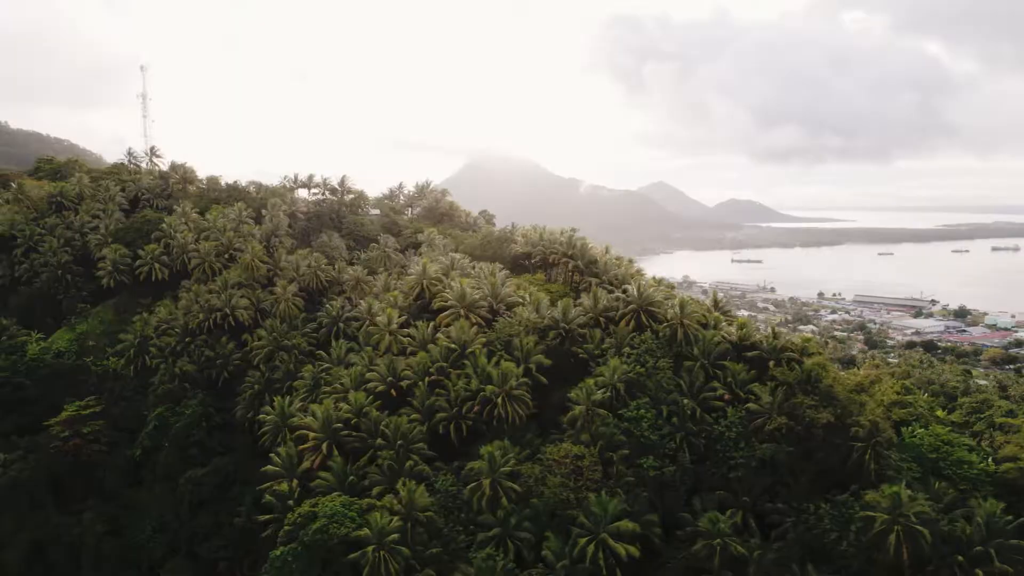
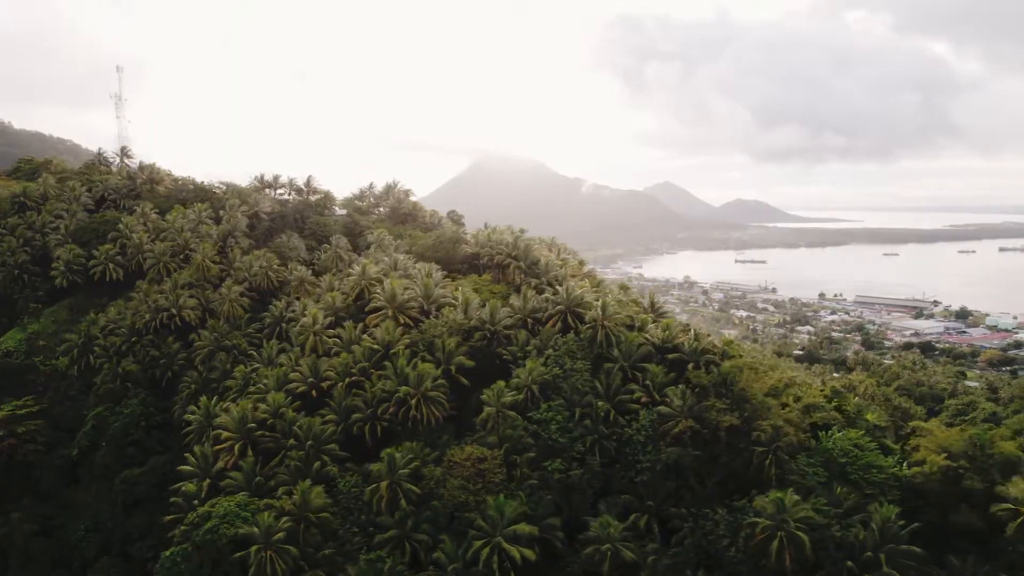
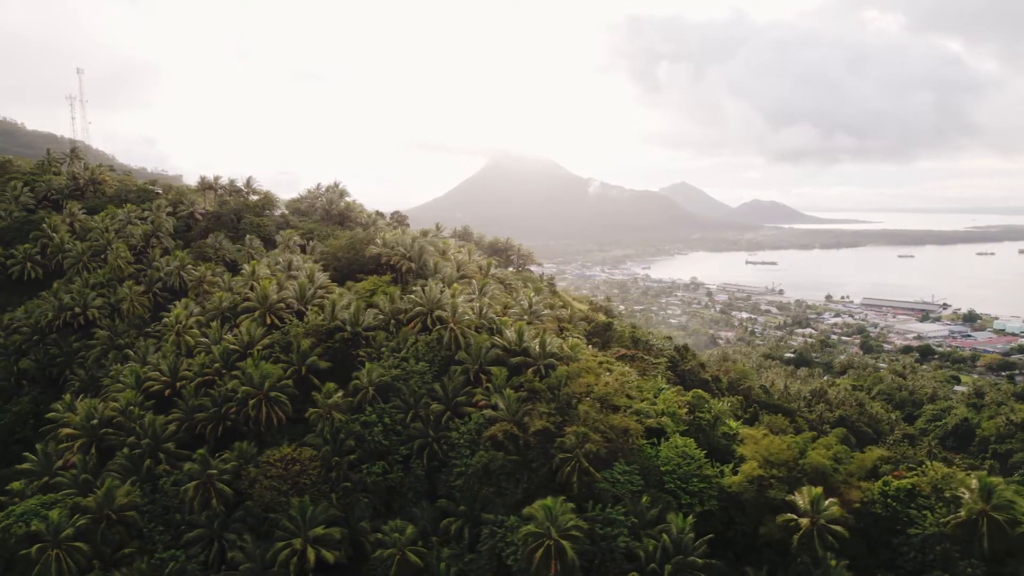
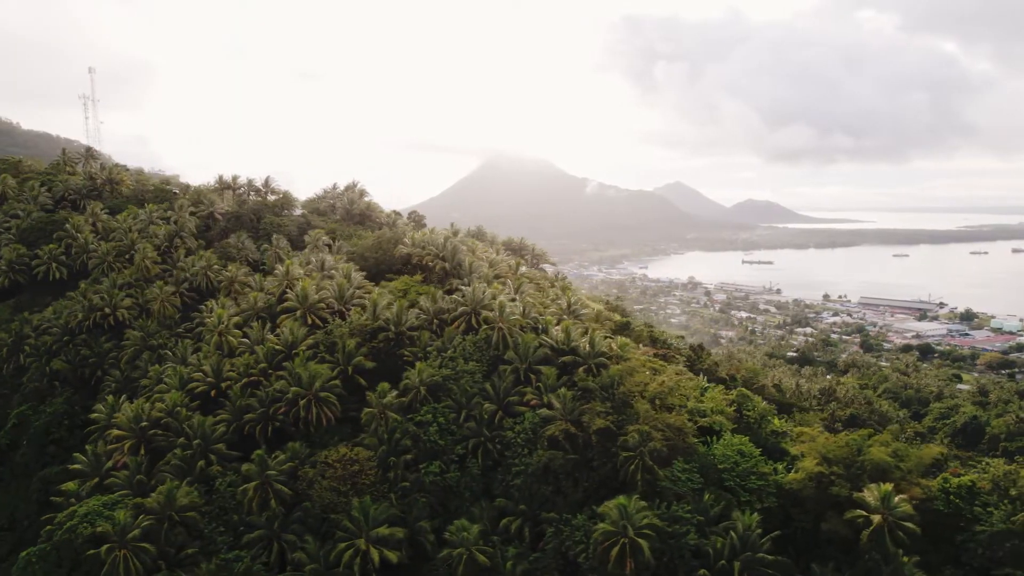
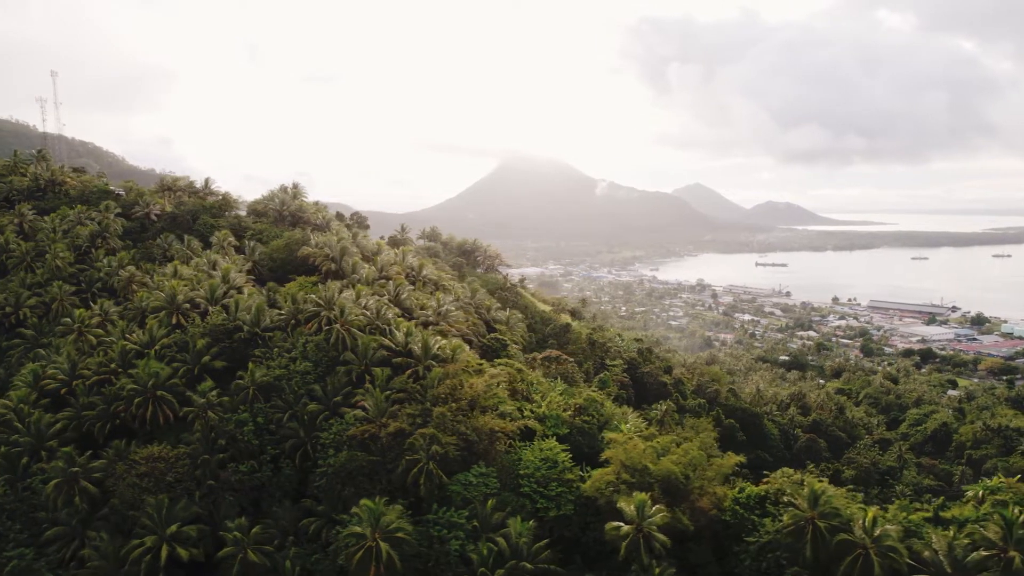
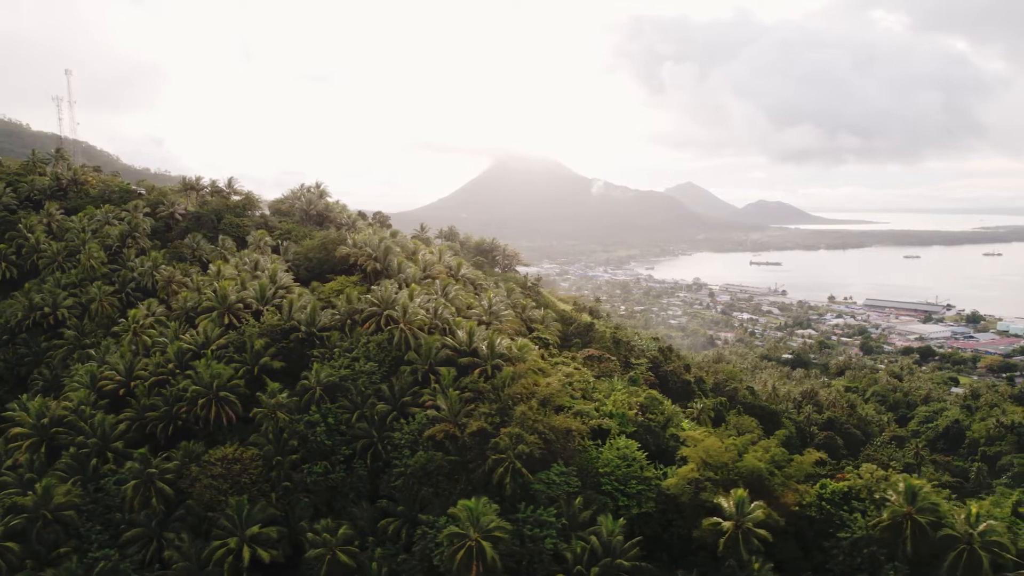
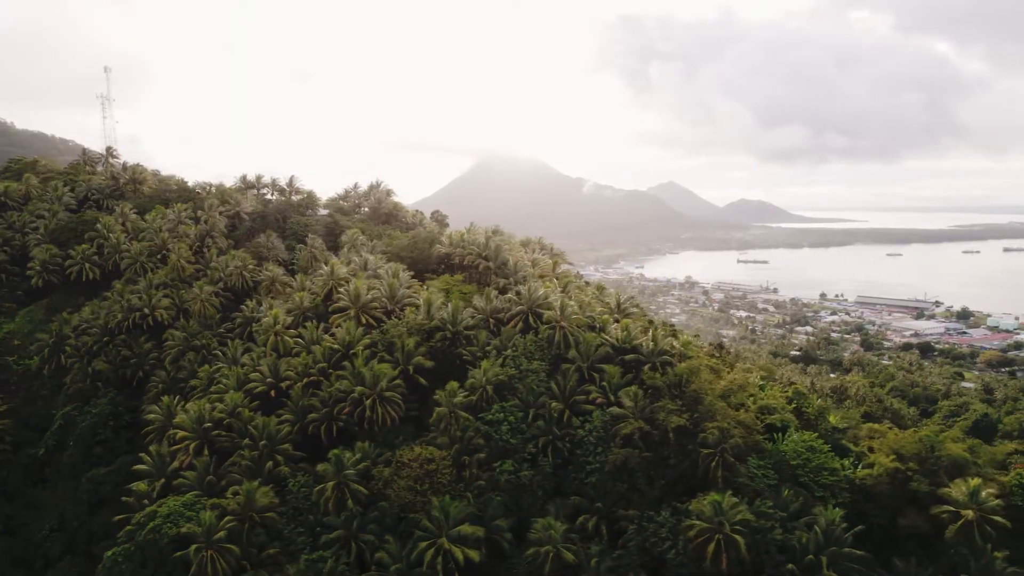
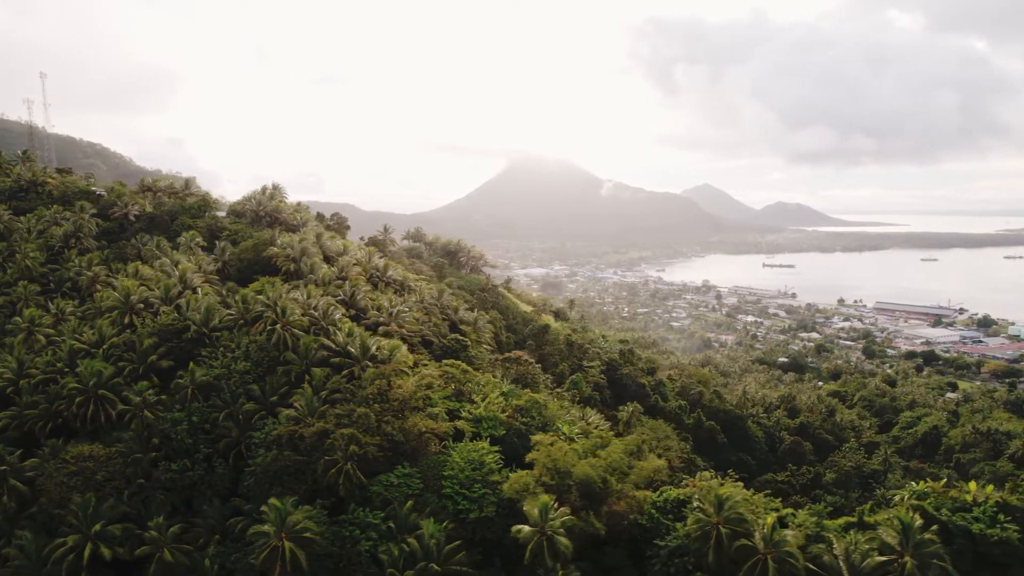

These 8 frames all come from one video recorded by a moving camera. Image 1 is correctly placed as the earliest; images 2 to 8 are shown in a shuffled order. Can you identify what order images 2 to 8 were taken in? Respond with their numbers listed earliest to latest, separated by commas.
2, 7, 4, 3, 6, 5, 8
